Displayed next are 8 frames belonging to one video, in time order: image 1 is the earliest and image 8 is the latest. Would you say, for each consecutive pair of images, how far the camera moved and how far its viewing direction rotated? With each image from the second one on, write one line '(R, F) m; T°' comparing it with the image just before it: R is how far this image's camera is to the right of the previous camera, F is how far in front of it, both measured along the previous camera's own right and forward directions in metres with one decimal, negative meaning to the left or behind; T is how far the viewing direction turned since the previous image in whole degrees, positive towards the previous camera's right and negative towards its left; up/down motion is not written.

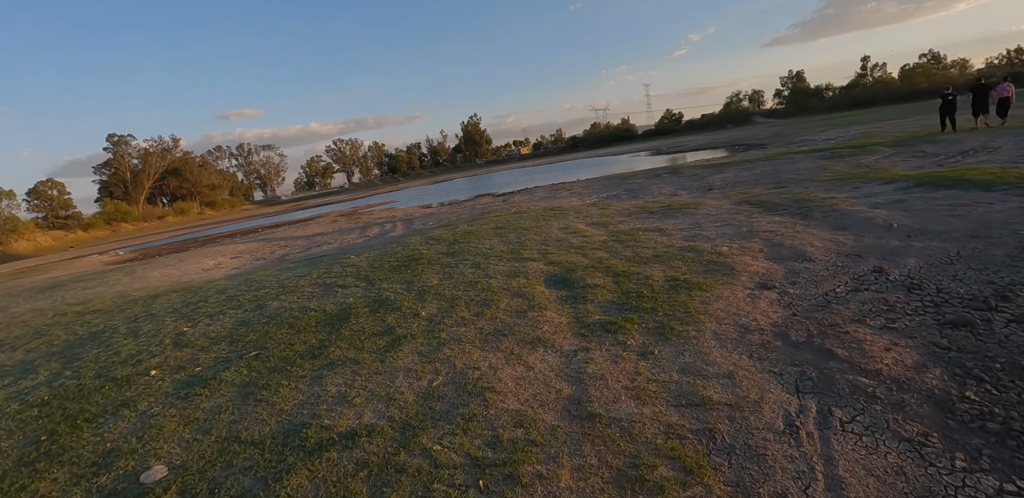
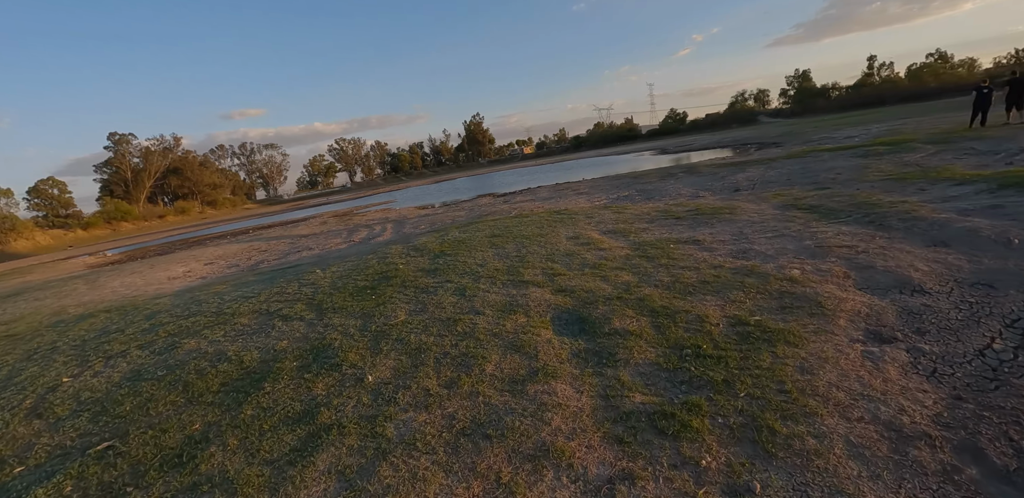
(+0.1, +1.9) m; 0°
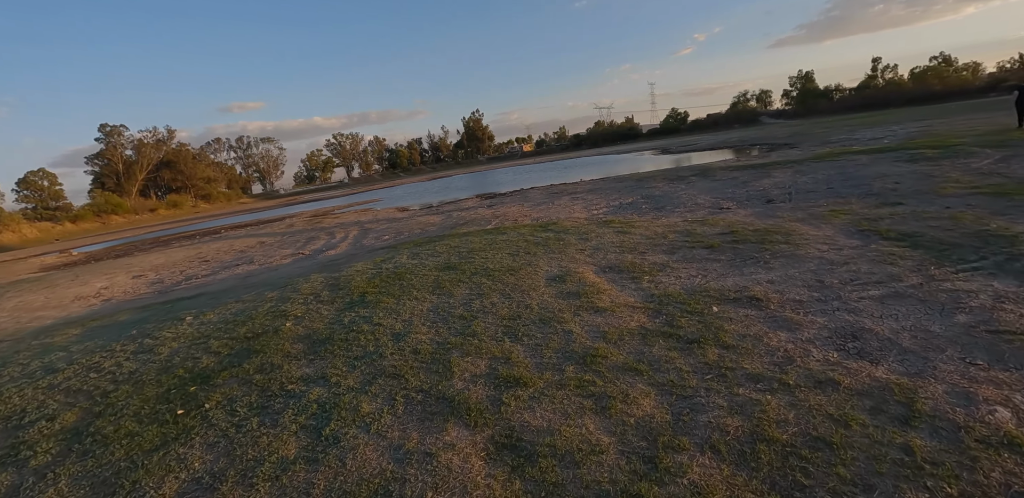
(+0.6, +2.8) m; 0°
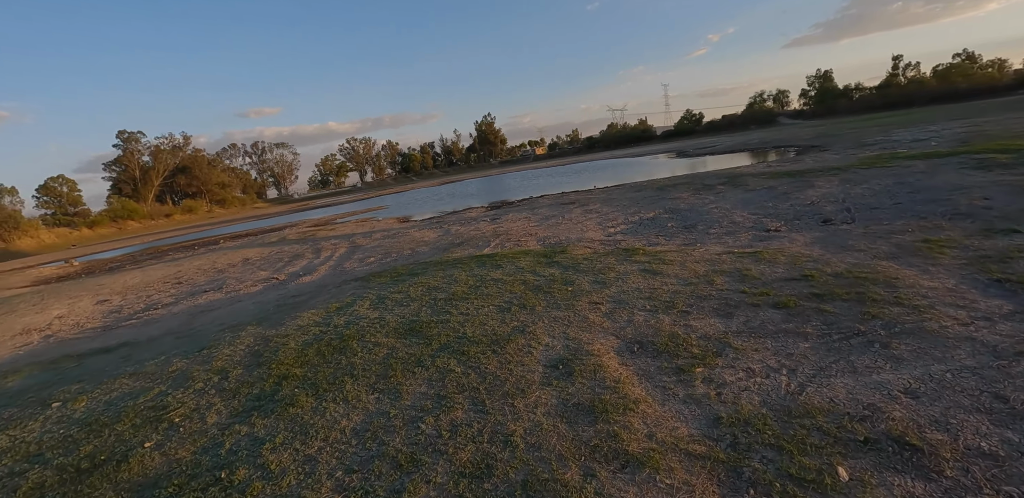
(+0.3, +1.8) m; -2°
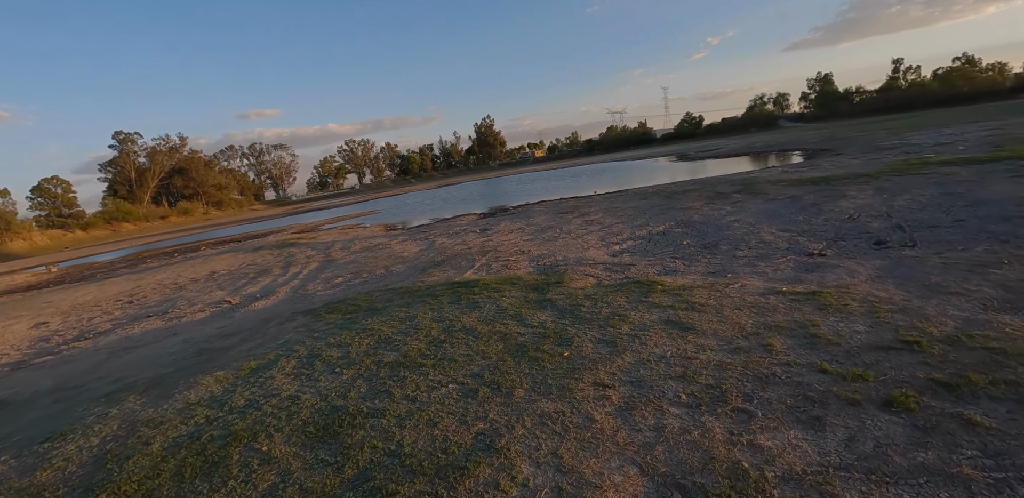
(+0.3, +1.6) m; 0°
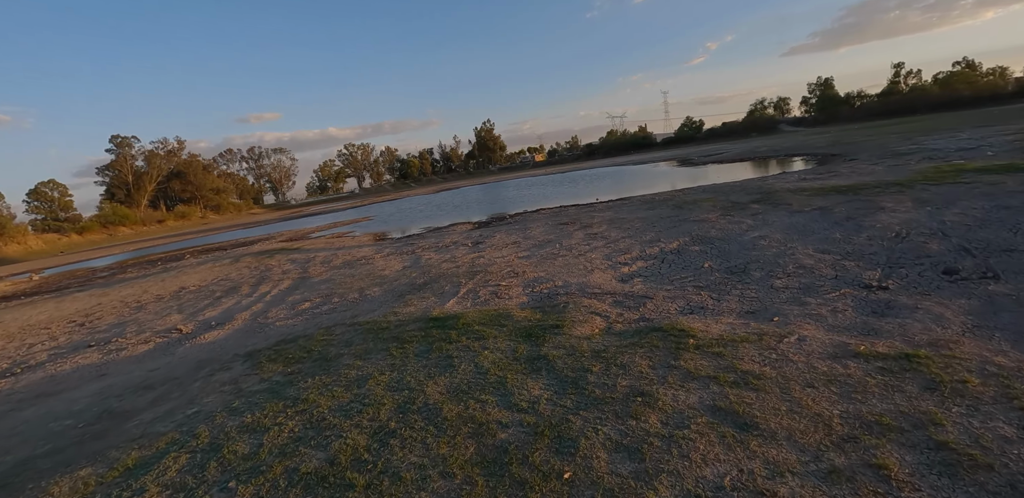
(+0.2, +1.3) m; 0°
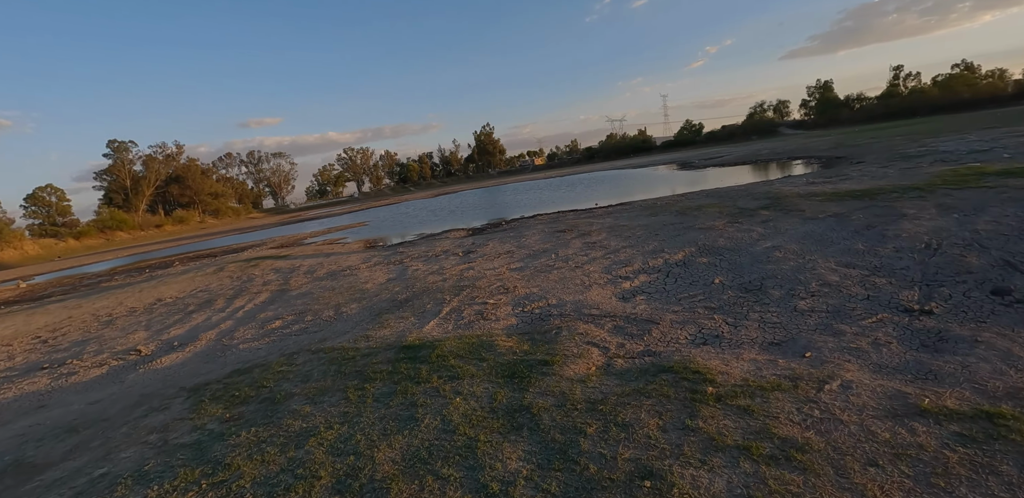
(+0.2, +0.8) m; 0°
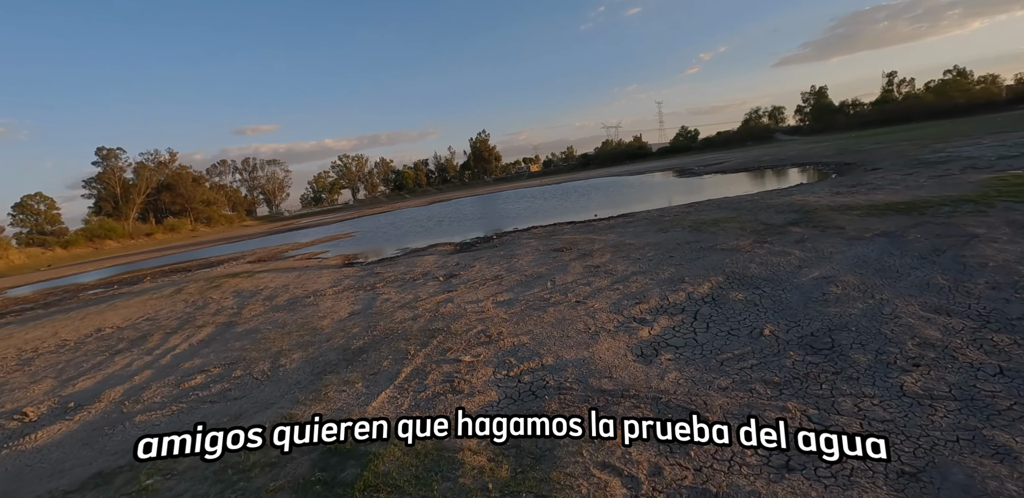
(+0.2, +1.7) m; 0°
